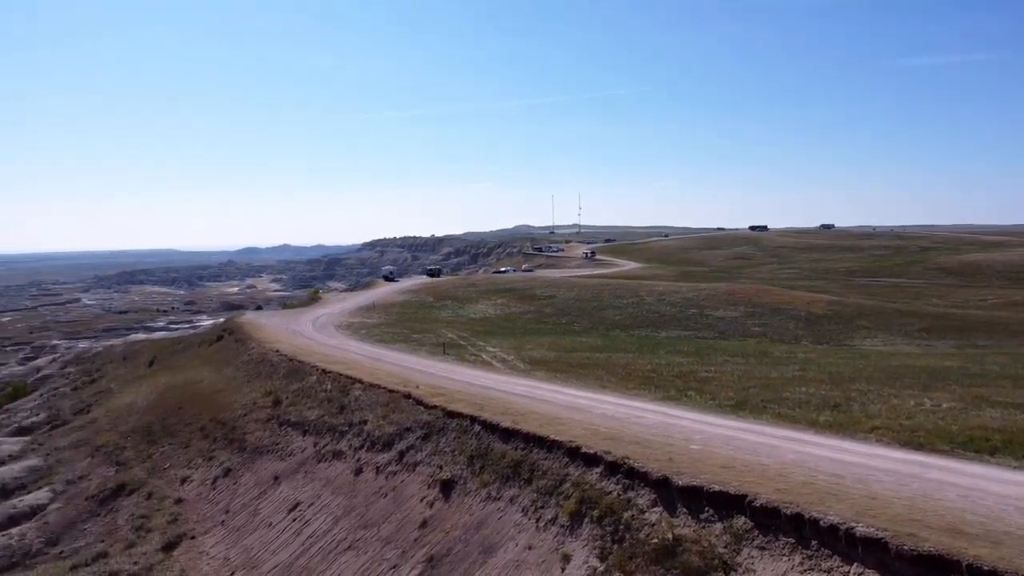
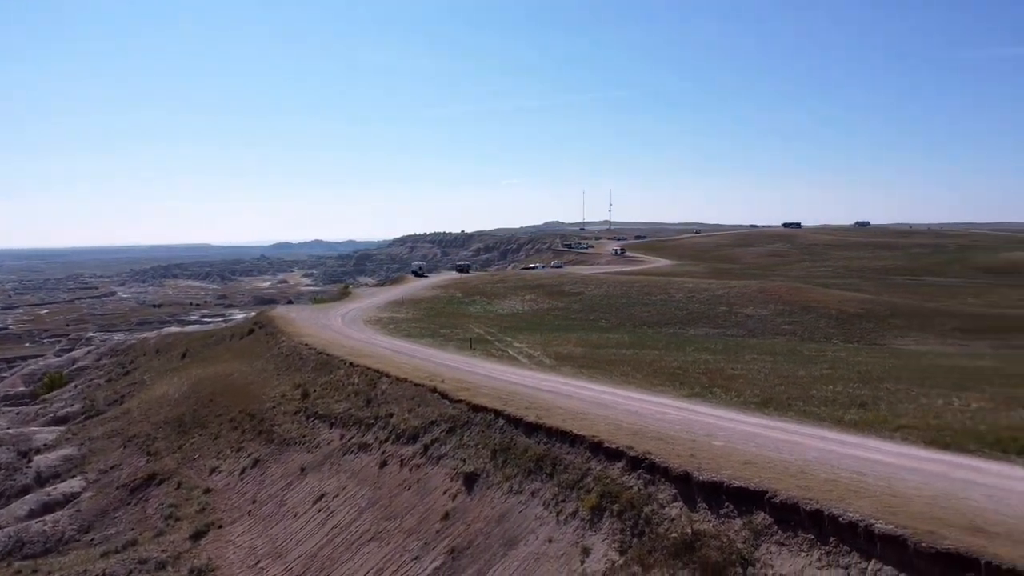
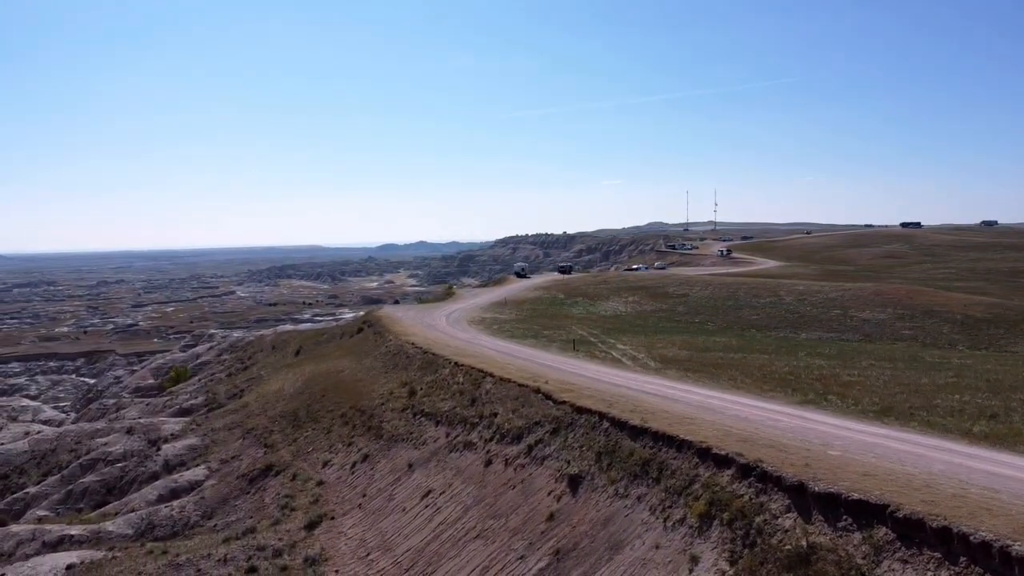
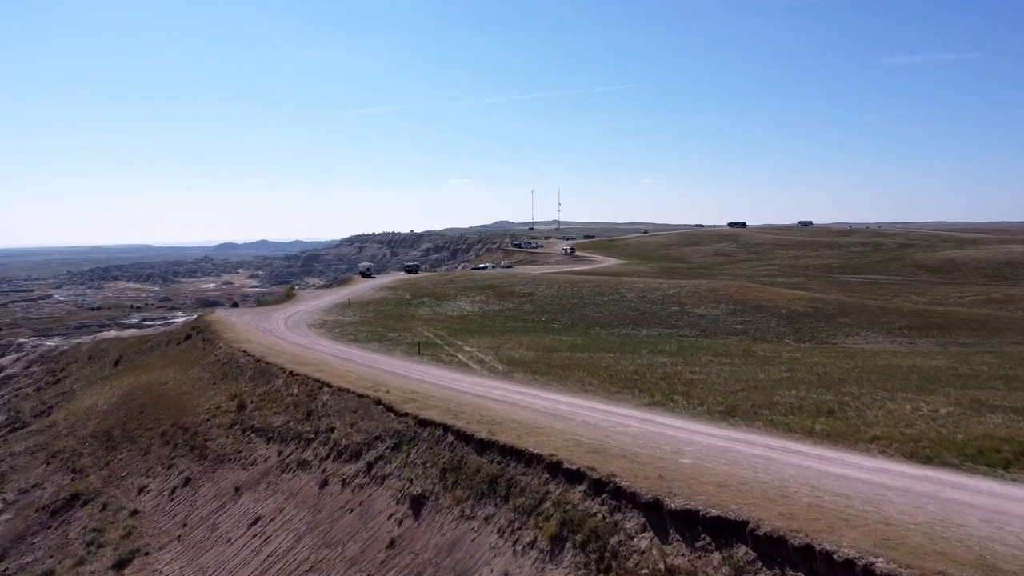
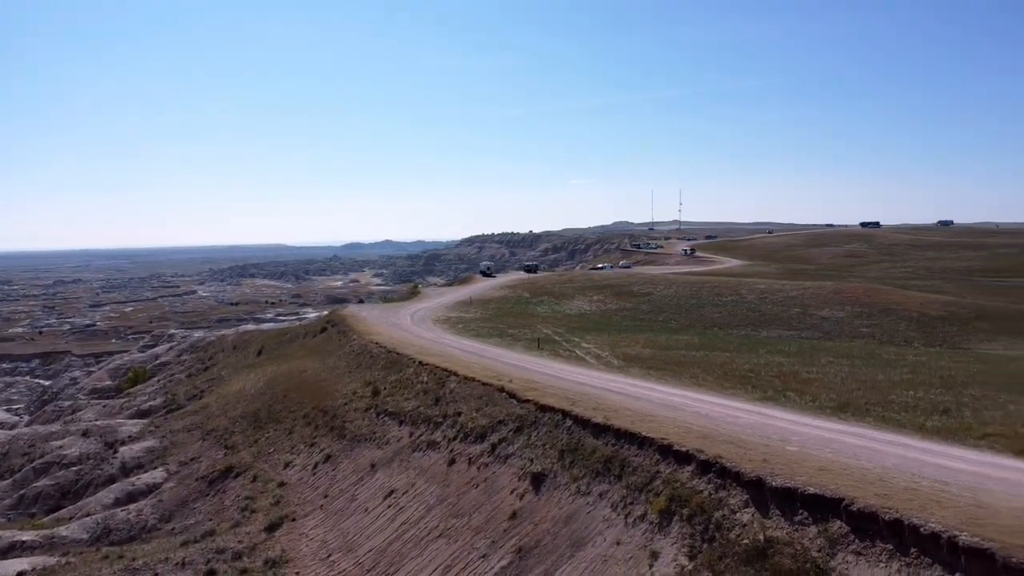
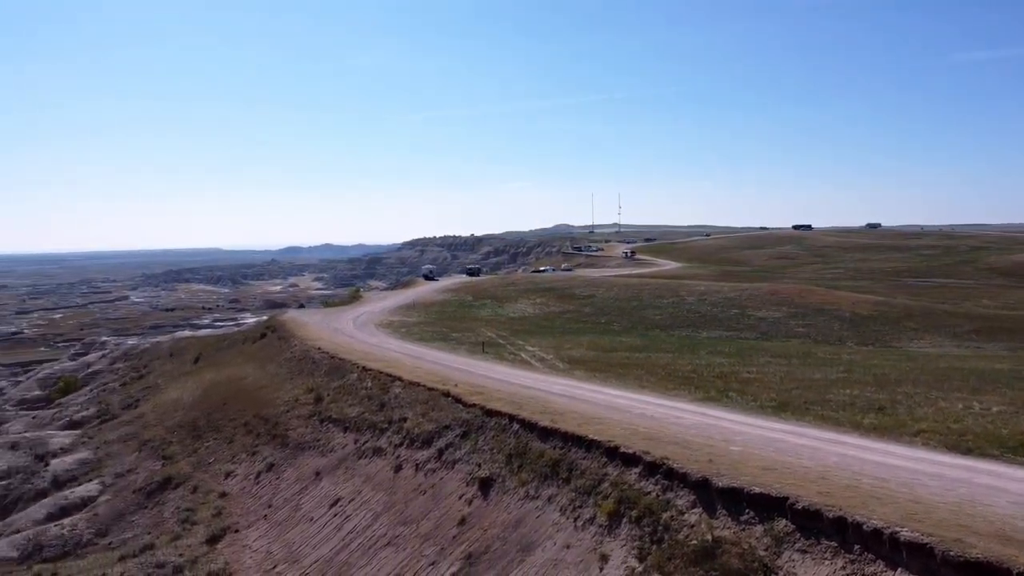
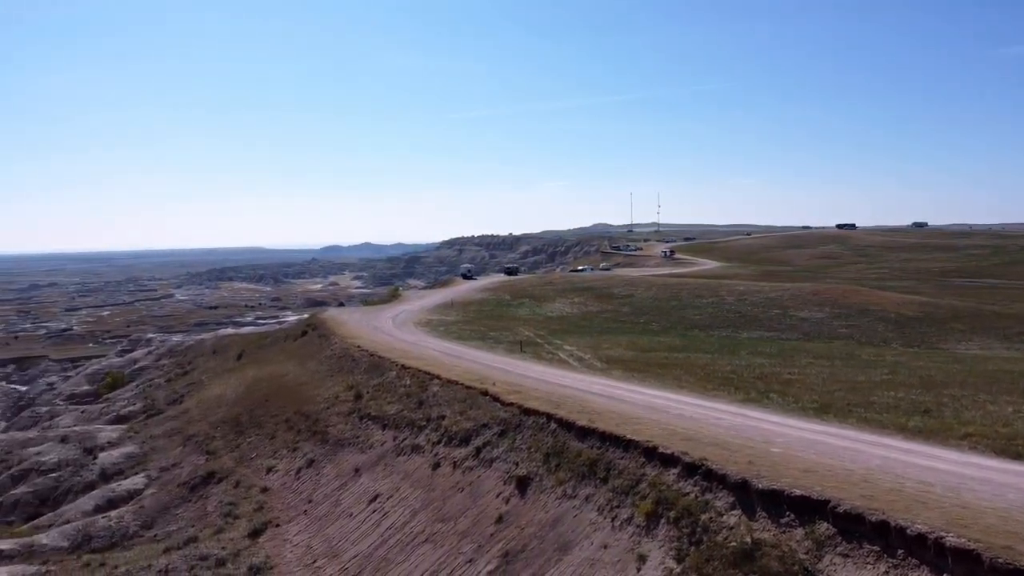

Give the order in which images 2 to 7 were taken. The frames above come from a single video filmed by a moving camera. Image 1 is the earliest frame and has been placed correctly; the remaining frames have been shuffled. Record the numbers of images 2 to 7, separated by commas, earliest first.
6, 7, 3, 5, 2, 4
